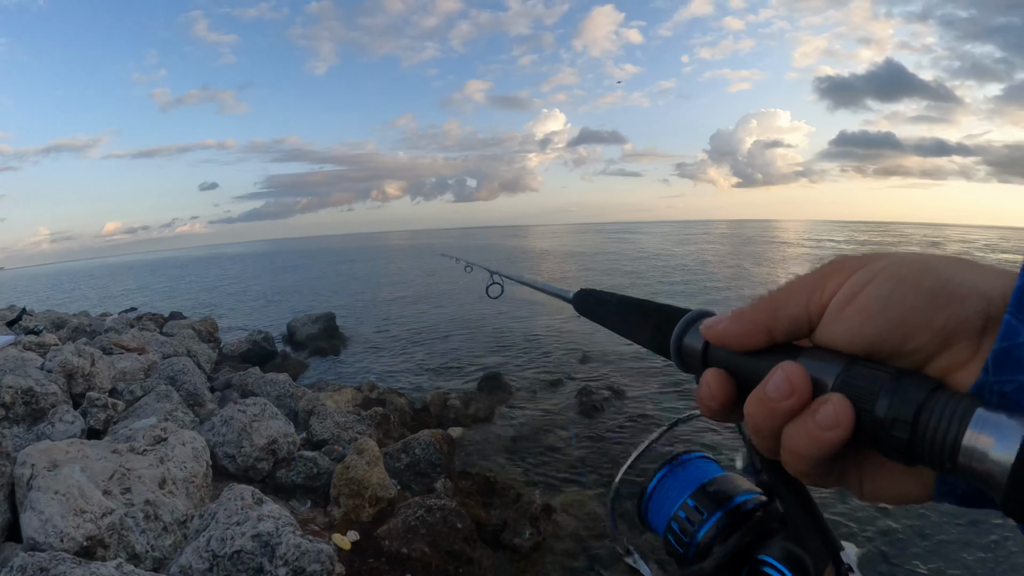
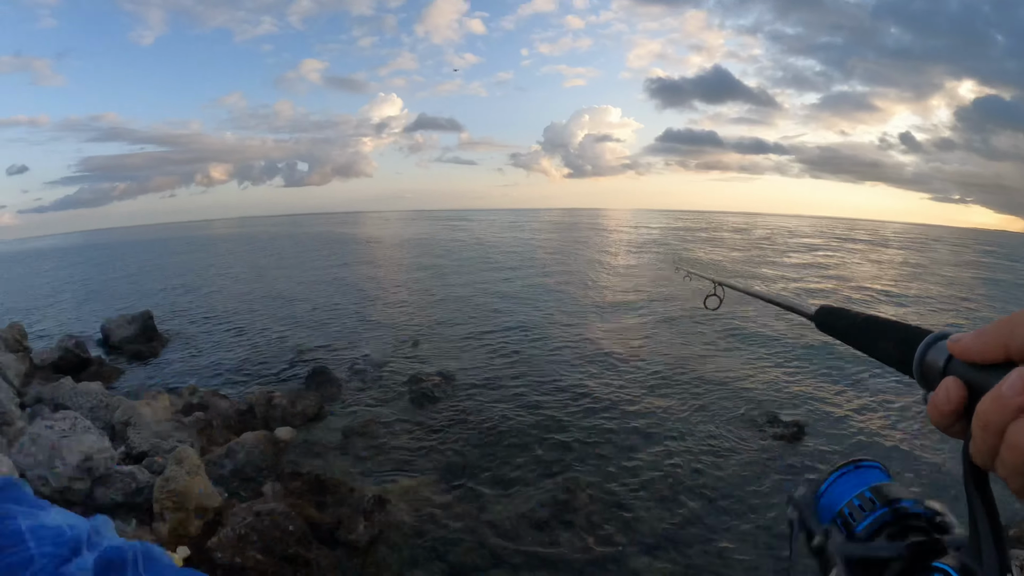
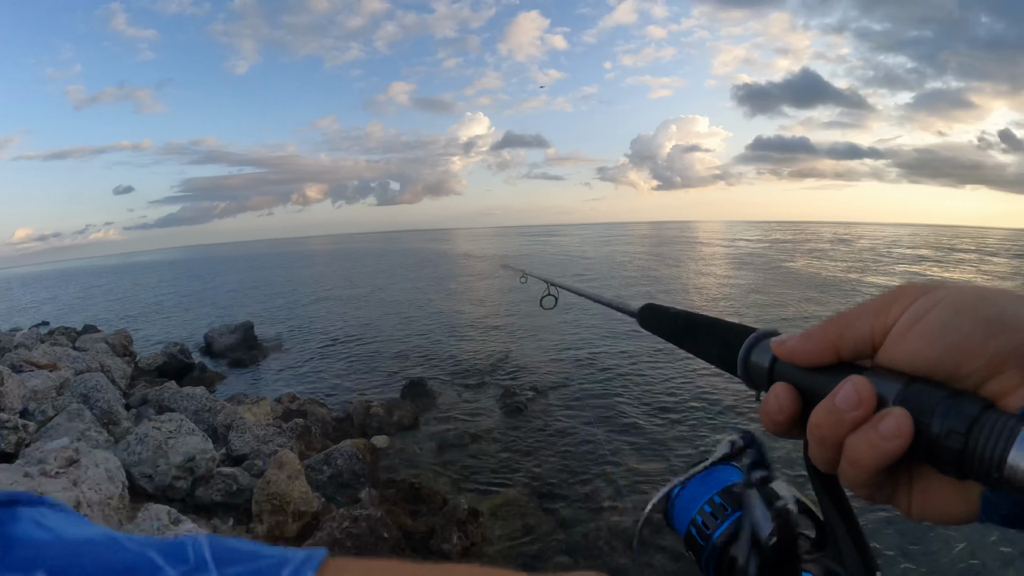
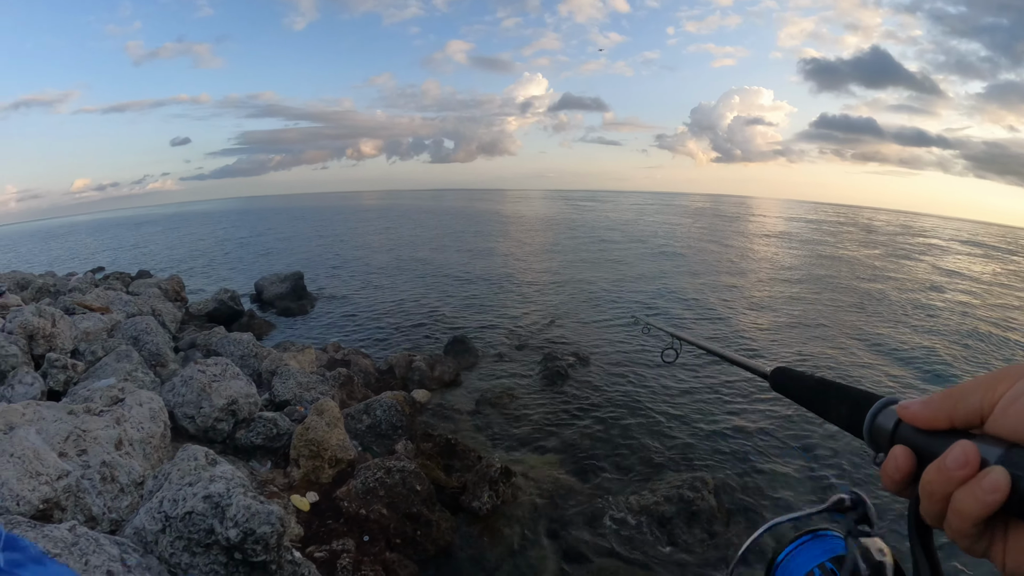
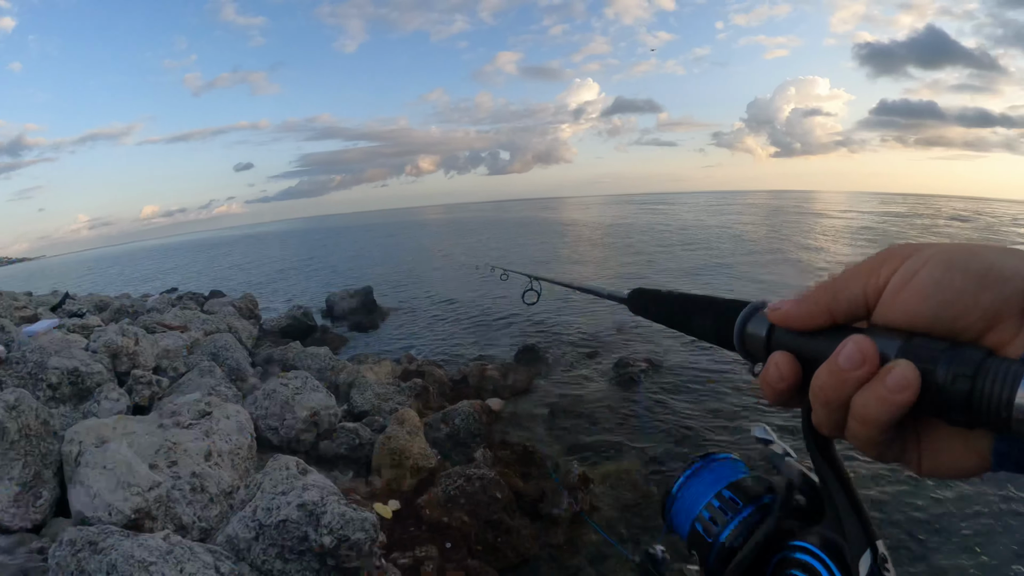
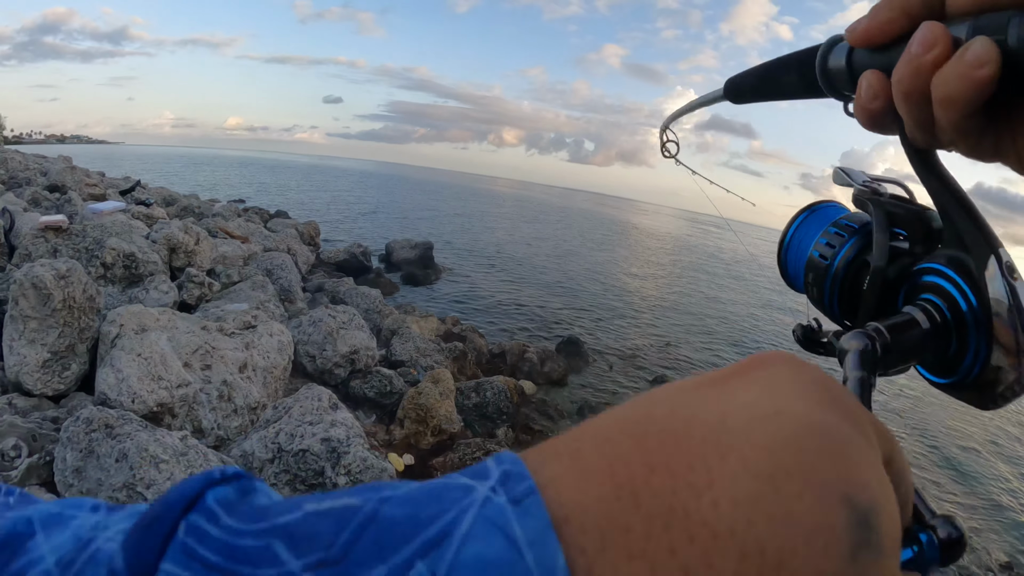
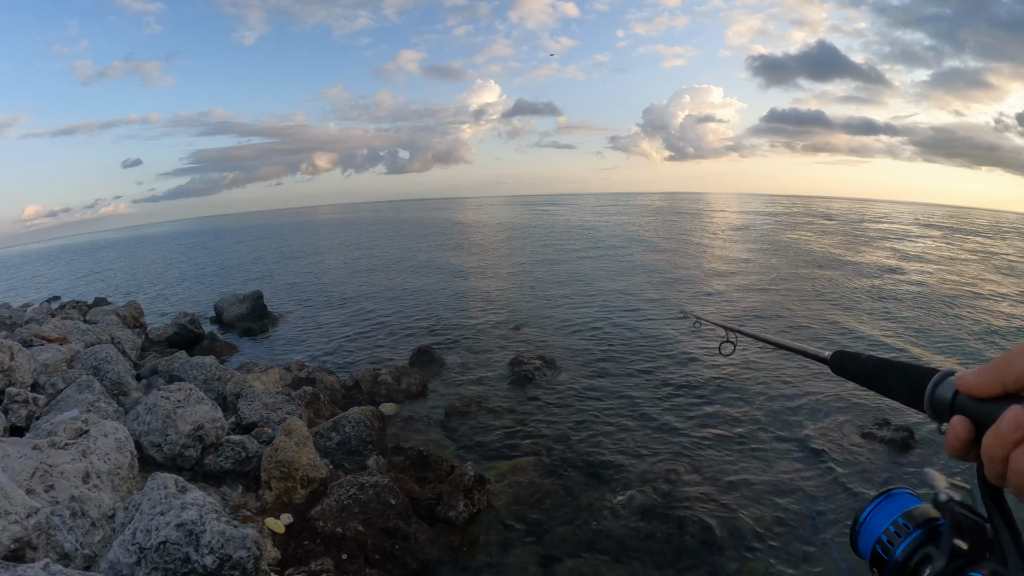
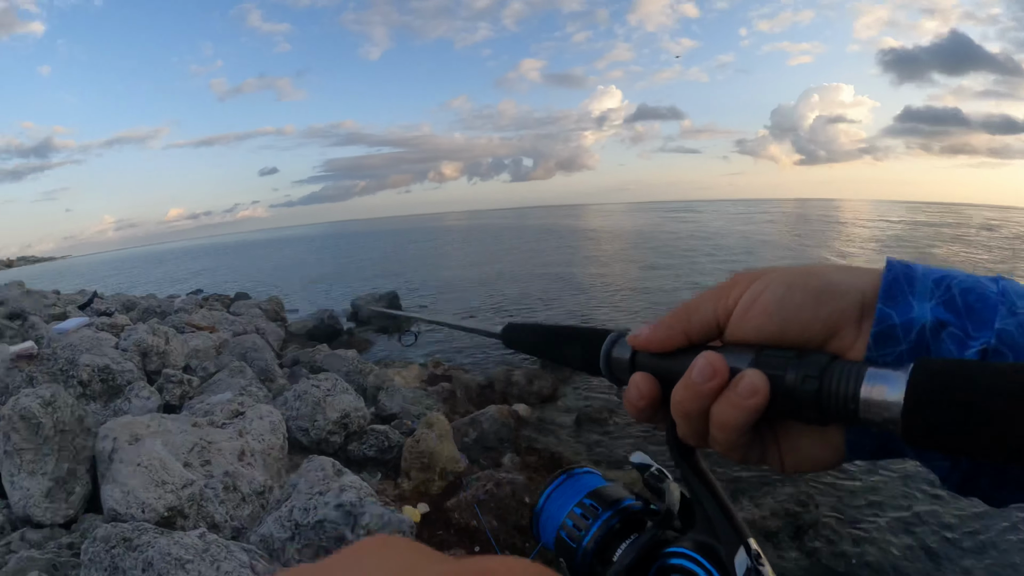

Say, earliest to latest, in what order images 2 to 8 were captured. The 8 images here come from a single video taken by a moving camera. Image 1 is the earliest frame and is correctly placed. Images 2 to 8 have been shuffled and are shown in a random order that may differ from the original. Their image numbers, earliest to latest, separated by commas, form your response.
3, 2, 8, 5, 7, 4, 6
